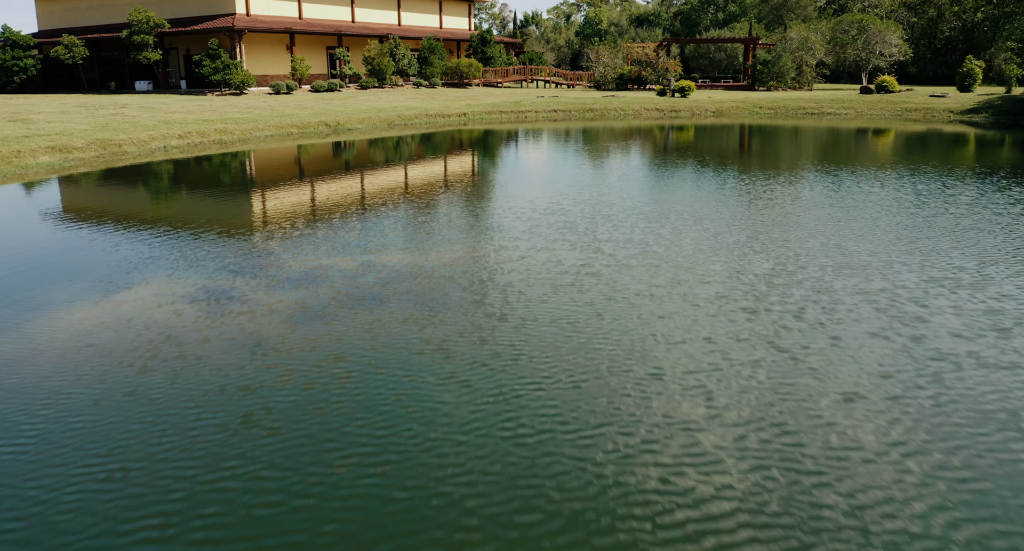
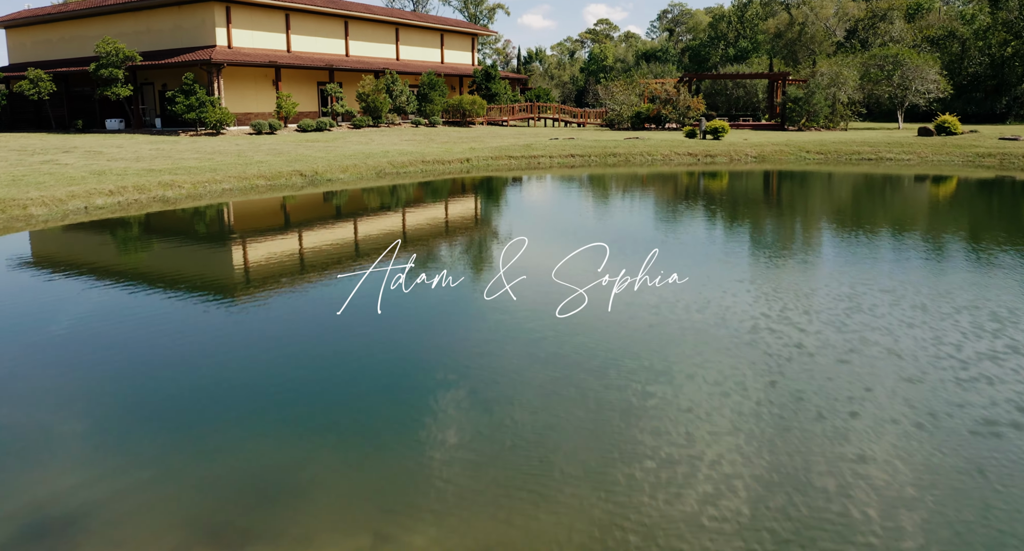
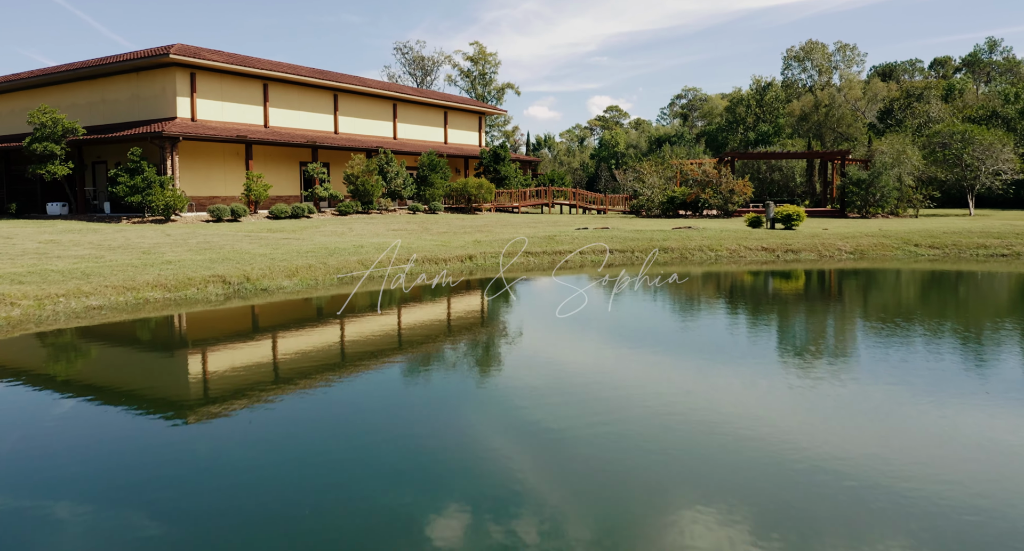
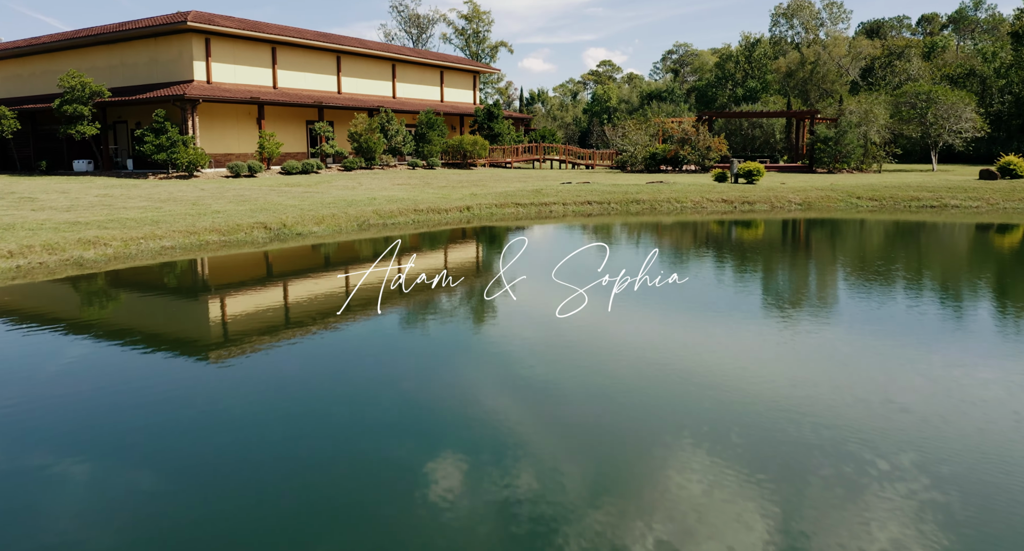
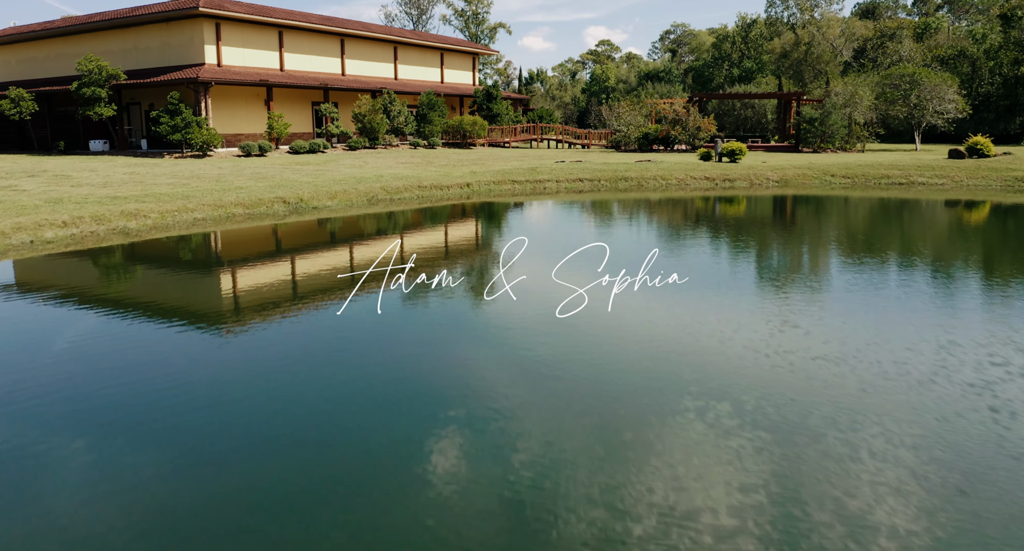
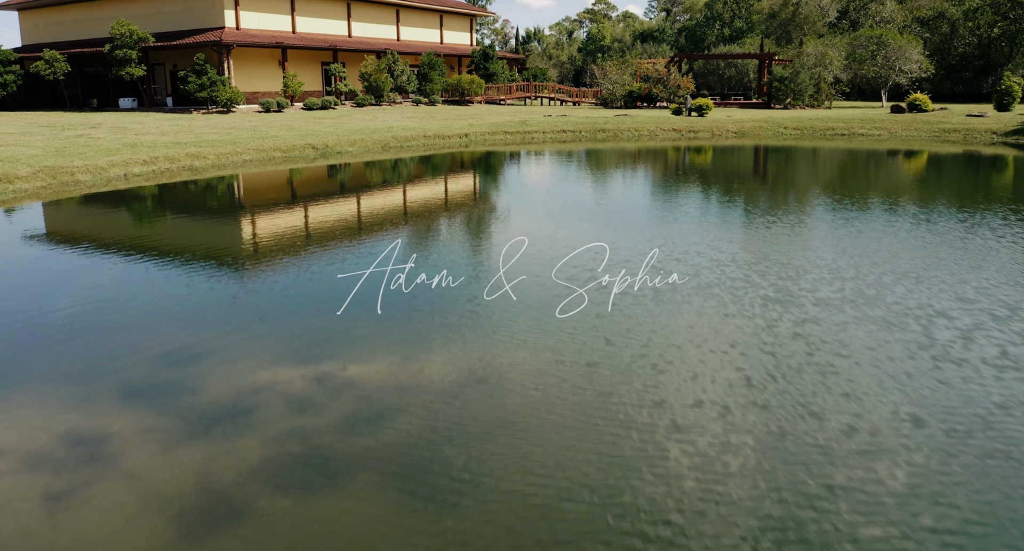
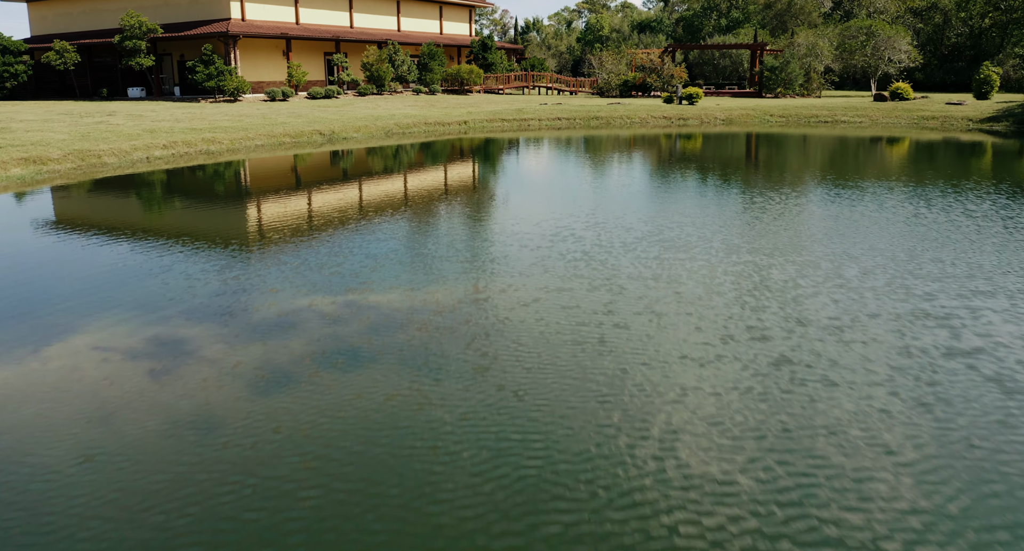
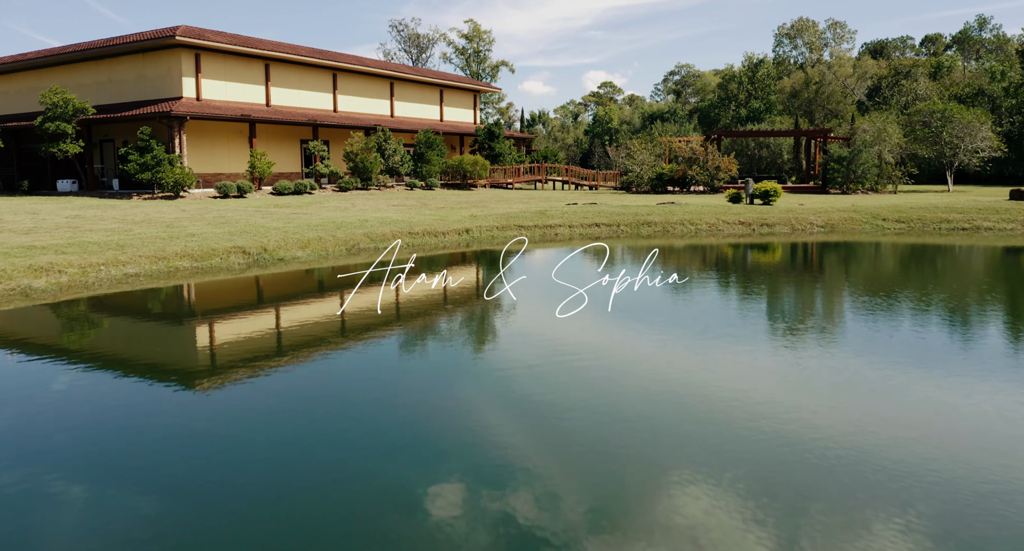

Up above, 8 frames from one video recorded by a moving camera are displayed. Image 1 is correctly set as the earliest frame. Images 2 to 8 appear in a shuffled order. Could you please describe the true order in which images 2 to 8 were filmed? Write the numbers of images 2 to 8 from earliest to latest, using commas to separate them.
7, 6, 2, 5, 4, 8, 3
